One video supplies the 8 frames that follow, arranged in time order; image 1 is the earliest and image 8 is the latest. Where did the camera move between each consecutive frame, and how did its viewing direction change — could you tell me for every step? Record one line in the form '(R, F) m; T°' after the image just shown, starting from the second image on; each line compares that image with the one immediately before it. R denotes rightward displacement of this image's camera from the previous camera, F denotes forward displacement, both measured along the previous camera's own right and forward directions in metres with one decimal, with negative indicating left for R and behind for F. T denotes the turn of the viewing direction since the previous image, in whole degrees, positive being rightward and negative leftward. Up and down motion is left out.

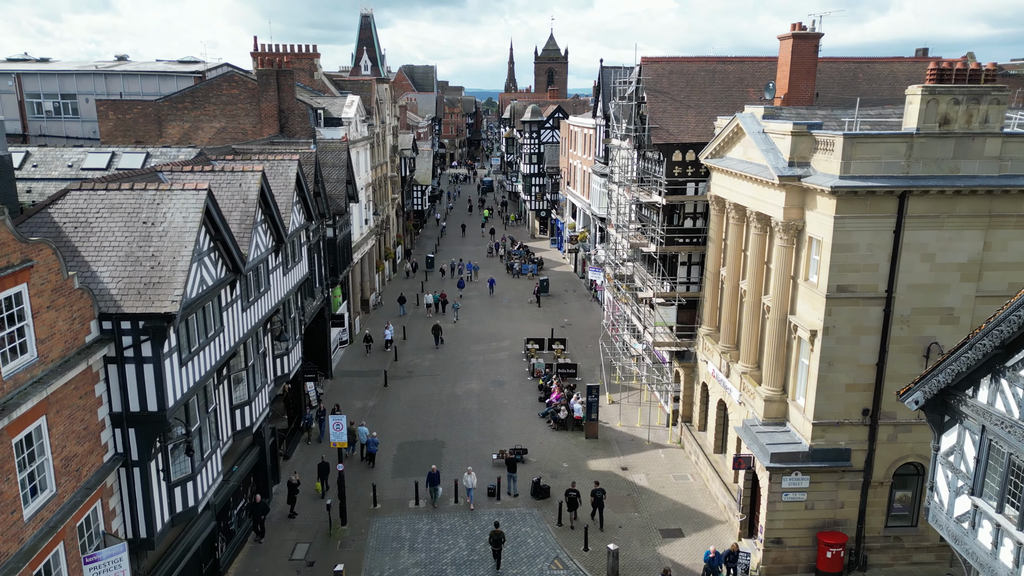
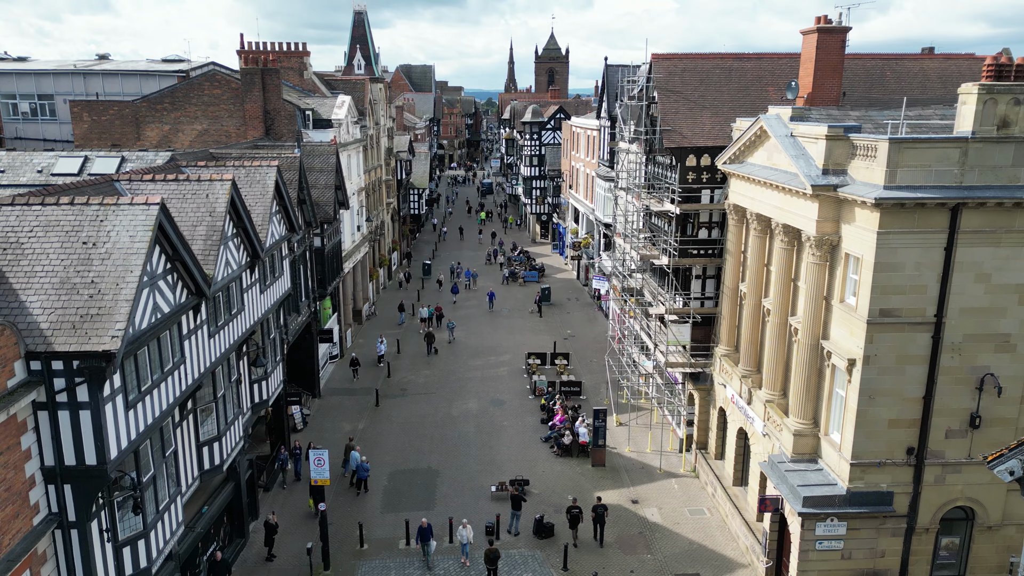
(0.0, +1.9) m; 0°
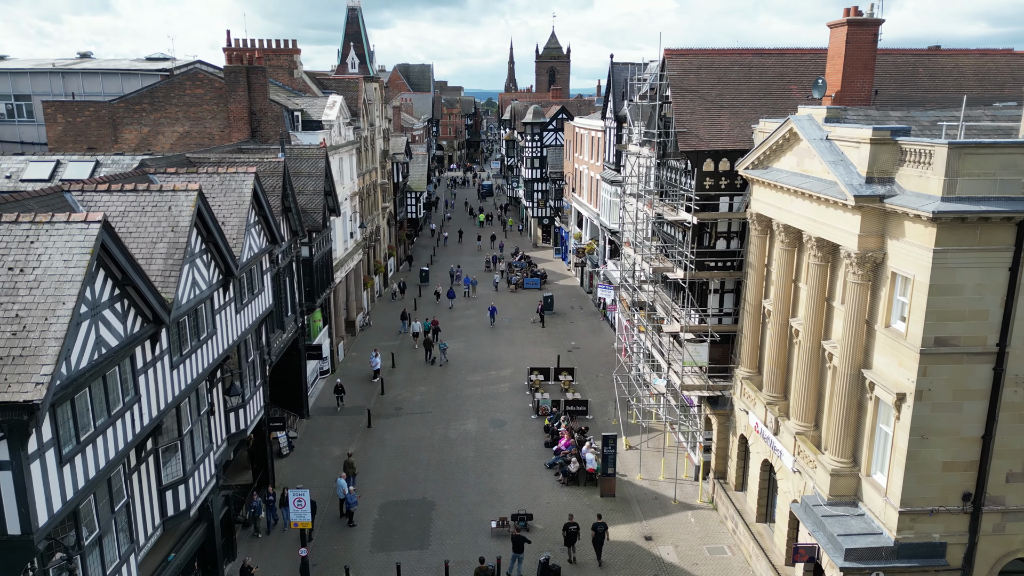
(0.0, +1.8) m; 0°
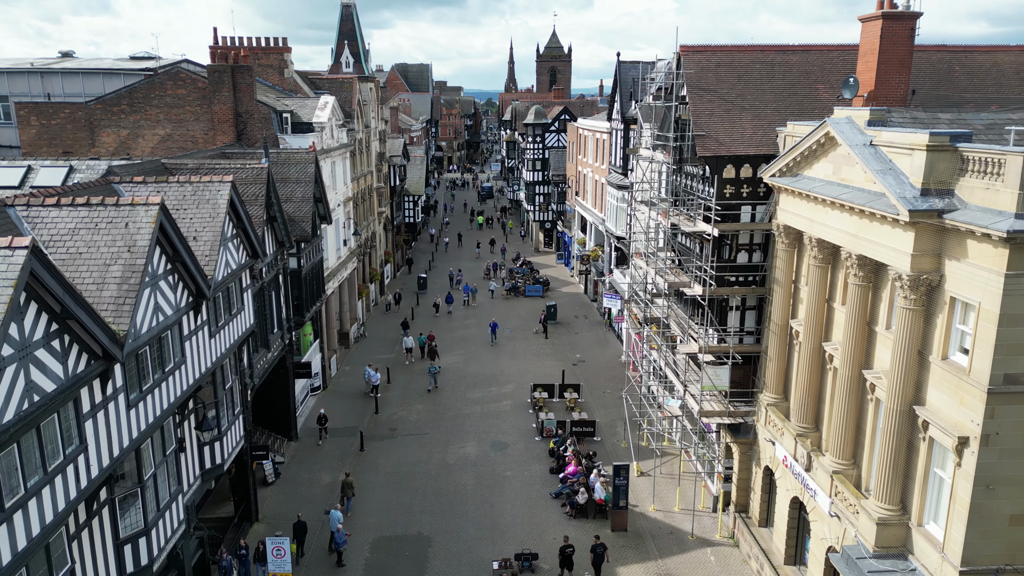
(-0.1, +1.7) m; 0°
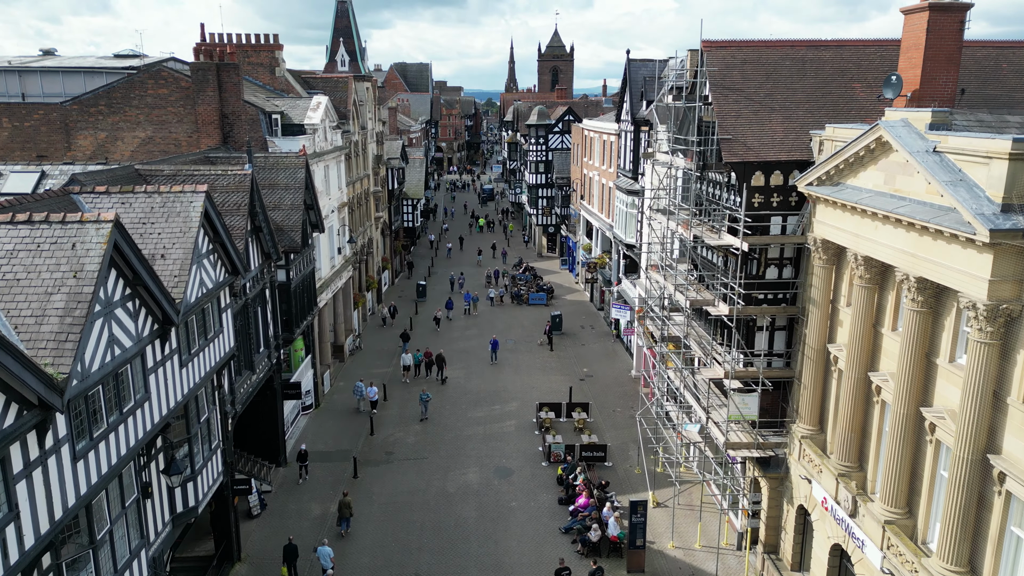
(-0.1, +1.7) m; 0°
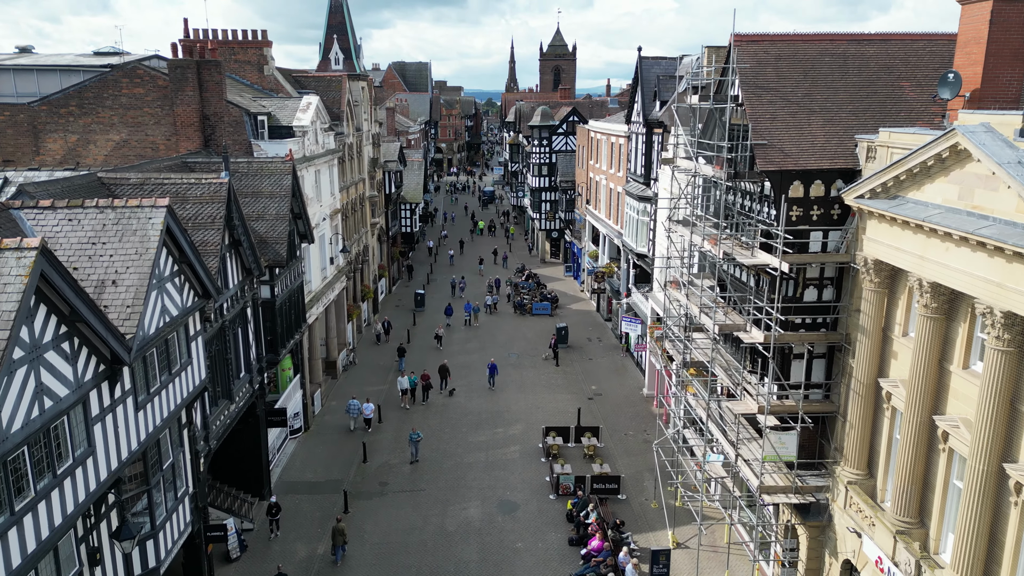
(-0.1, +1.9) m; 0°
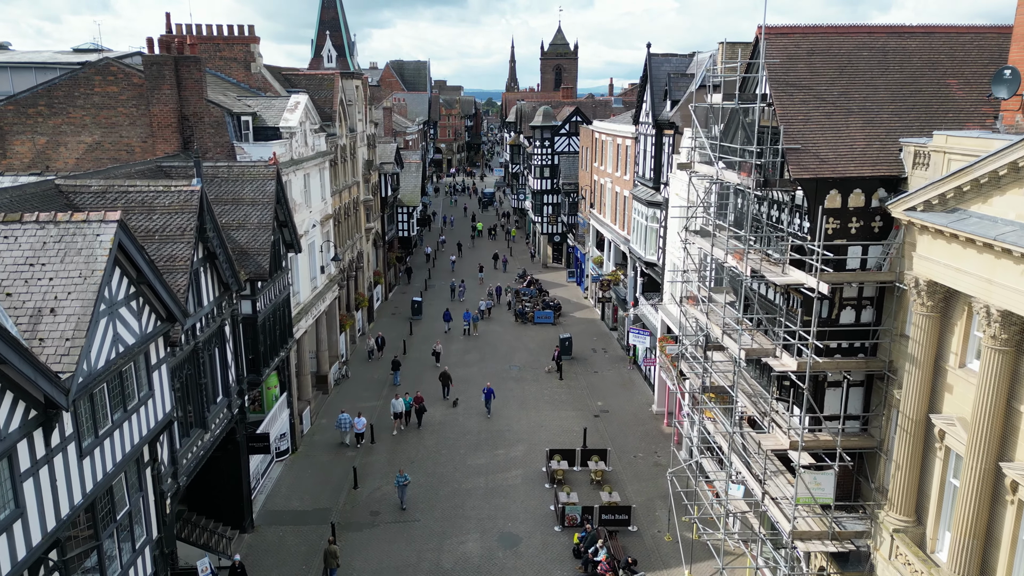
(0.0, +1.6) m; 0°
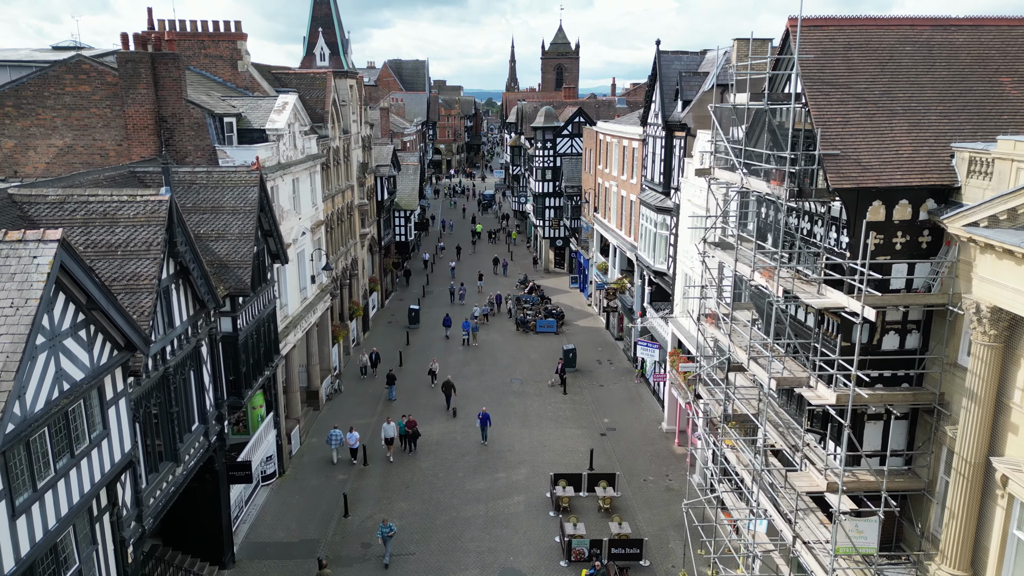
(0.0, +1.5) m; 0°
